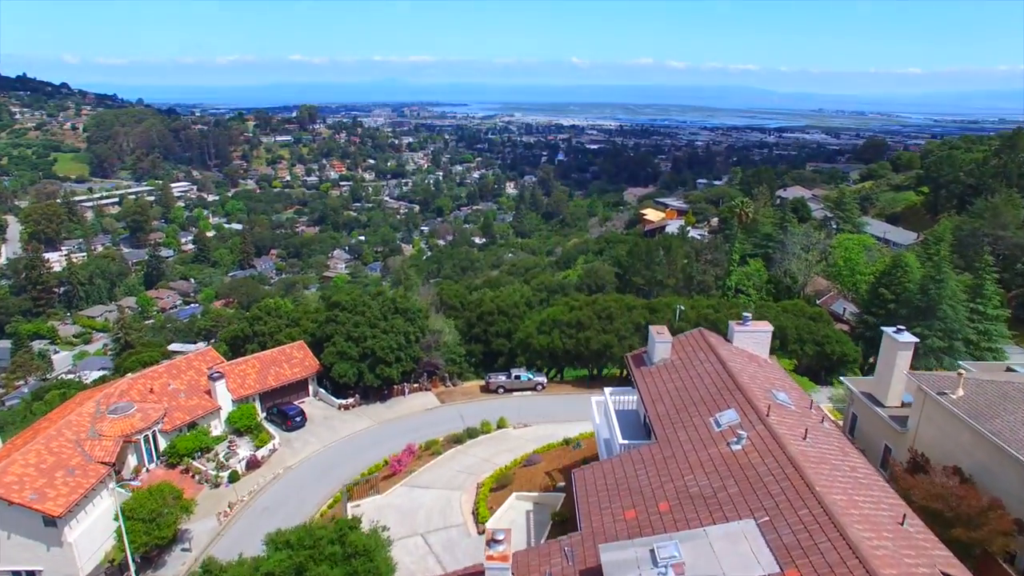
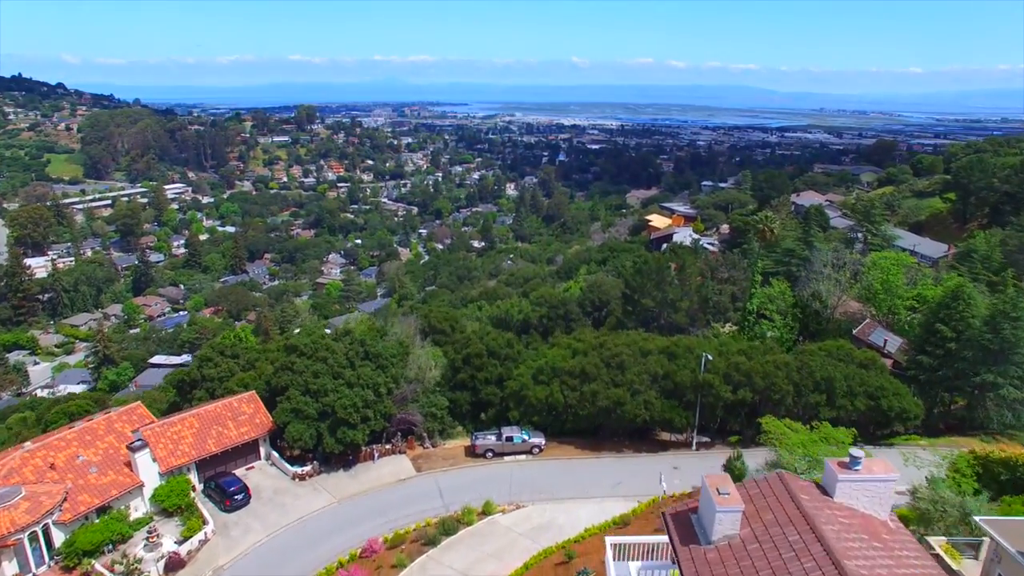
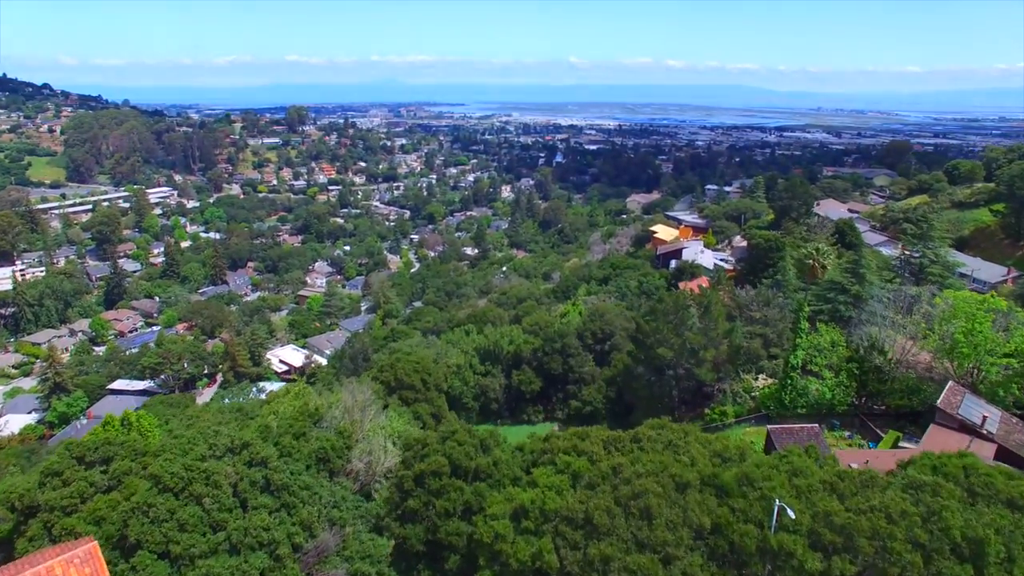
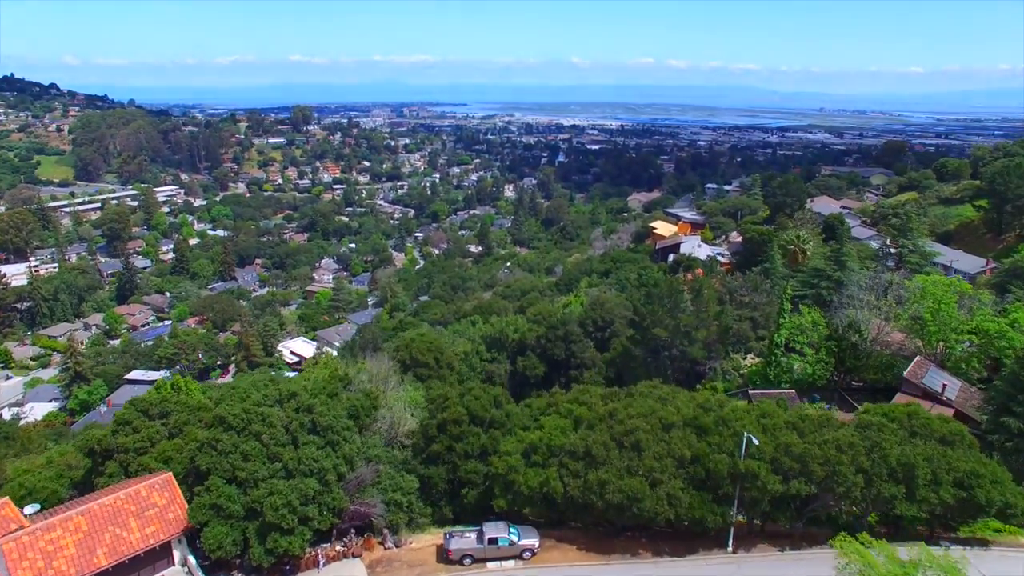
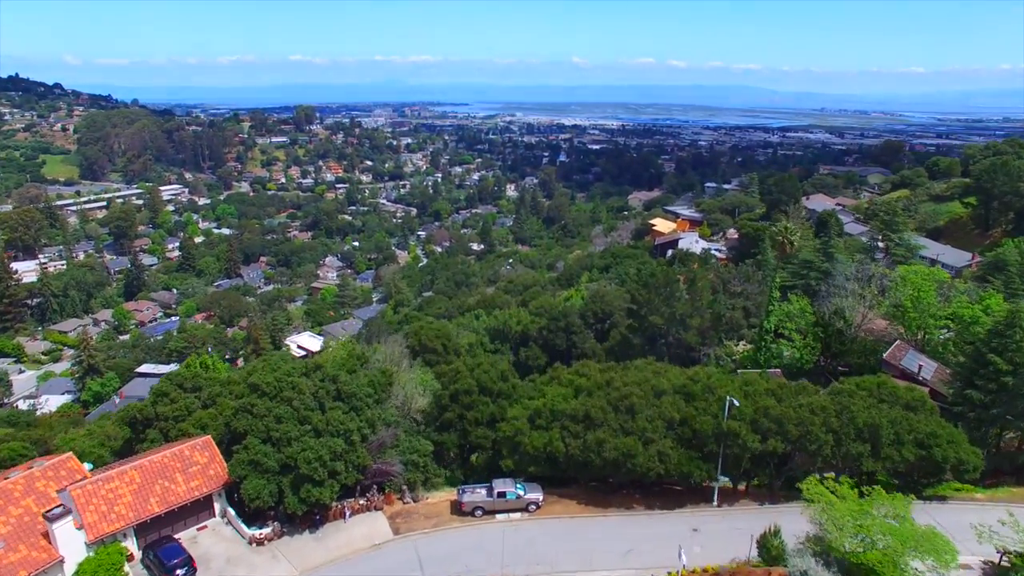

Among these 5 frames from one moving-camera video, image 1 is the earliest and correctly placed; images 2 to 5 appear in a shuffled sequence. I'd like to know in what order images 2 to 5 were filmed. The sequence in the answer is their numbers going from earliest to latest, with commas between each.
2, 5, 4, 3
